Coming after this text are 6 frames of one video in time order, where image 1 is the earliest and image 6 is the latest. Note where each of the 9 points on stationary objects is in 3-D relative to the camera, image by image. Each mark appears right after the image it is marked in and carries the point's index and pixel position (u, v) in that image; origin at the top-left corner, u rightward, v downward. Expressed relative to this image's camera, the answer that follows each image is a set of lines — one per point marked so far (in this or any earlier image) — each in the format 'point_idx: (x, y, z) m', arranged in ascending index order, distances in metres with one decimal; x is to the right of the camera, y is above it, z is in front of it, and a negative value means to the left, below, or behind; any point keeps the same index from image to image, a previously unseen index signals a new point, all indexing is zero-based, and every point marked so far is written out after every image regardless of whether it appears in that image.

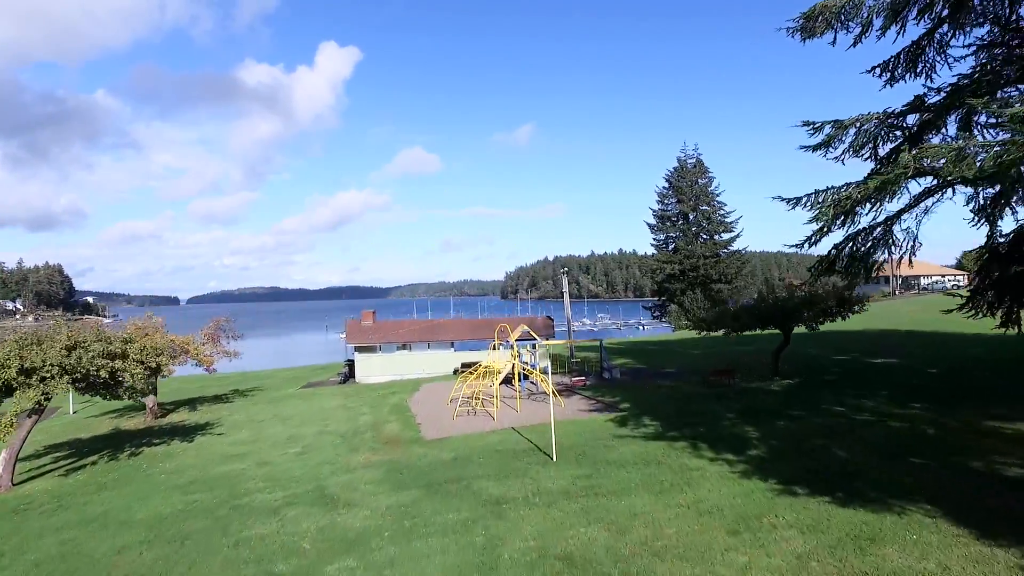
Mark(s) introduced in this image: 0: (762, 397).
0: (+7.4, -3.2, +17.6) m
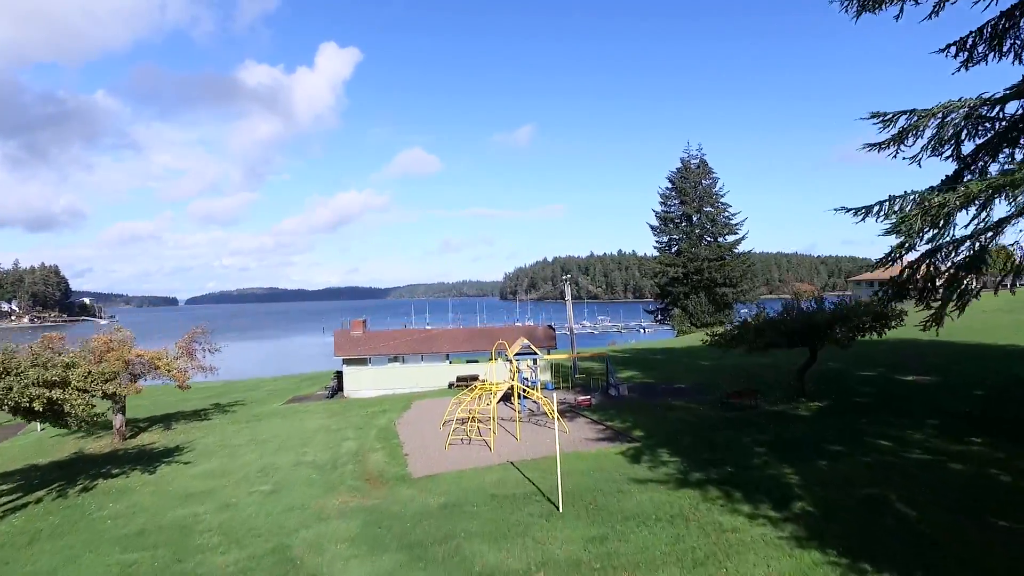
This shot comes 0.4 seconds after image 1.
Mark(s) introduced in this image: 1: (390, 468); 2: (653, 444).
0: (+7.4, -3.6, +15.7) m
1: (-3.1, -4.5, +14.8) m
2: (+3.5, -3.9, +14.8) m
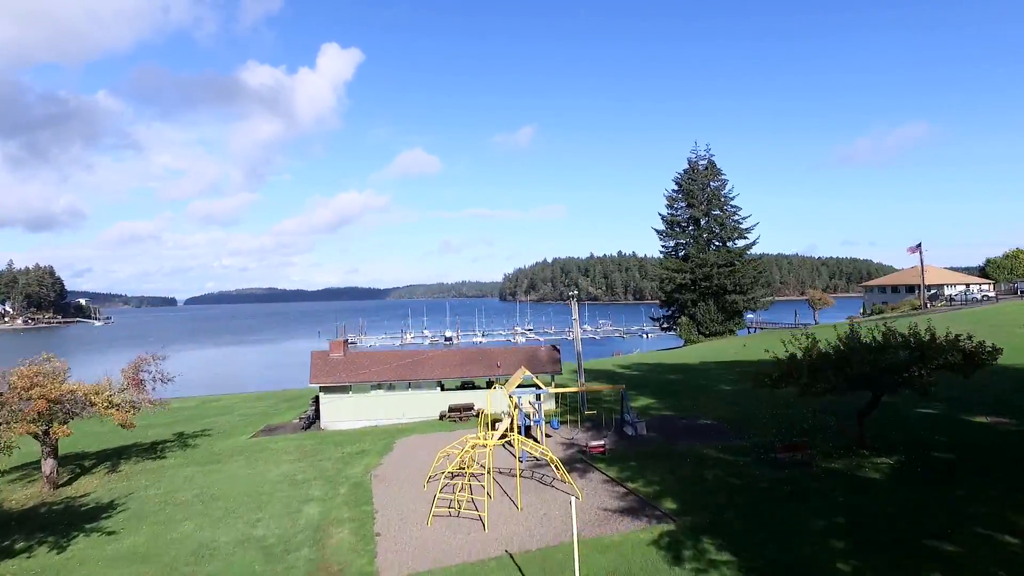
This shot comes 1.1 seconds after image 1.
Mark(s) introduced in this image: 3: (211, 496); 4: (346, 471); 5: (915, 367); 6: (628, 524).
0: (+7.4, -4.4, +12.4) m
1: (-3.1, -5.2, +11.4) m
2: (+3.5, -4.6, +11.4) m
3: (-8.6, -5.9, +16.8) m
4: (-5.1, -5.6, +18.0) m
5: (+9.4, -1.9, +13.8) m
6: (+2.4, -4.8, +12.1) m
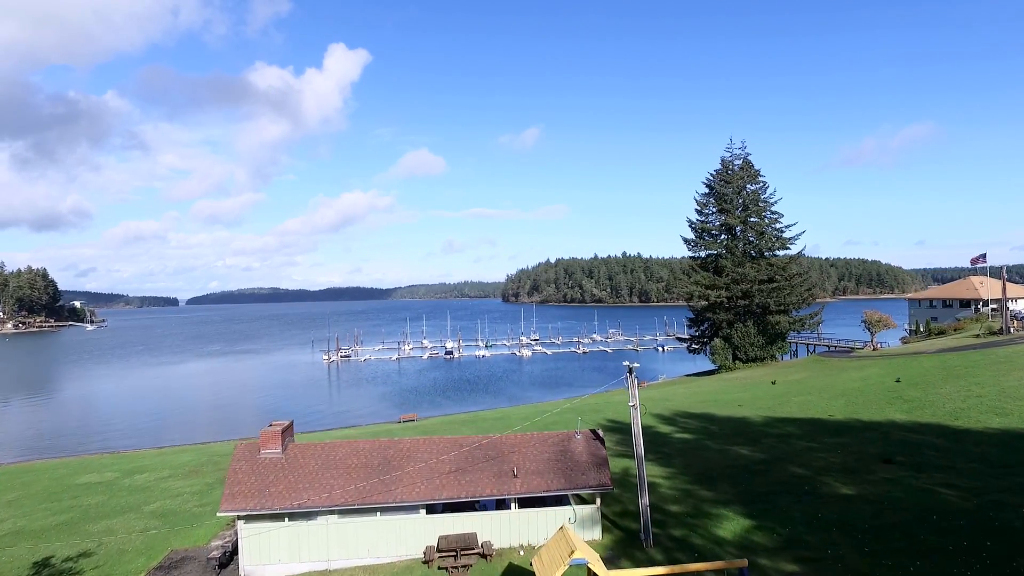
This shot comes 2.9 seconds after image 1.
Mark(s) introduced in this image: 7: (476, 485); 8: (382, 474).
0: (+8.0, -6.3, +3.4) m
1: (-2.4, -7.1, +2.5) m
2: (+4.1, -6.5, +2.5) m
3: (-7.9, -7.8, +7.9) m
4: (-4.4, -7.5, +9.1) m
5: (+10.0, -3.8, +4.8) m
6: (+3.0, -6.7, +3.1) m
7: (-1.0, -5.4, +16.5) m
8: (-3.8, -5.2, +16.9) m
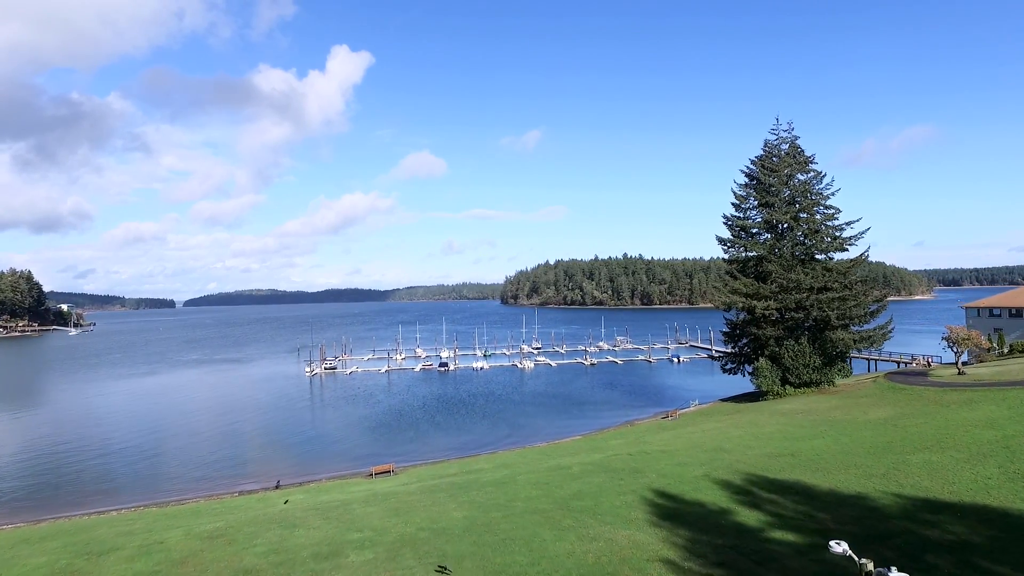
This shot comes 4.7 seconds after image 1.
0: (+8.4, -6.9, -7.0) m
1: (-2.1, -7.8, -7.9) m
2: (+4.5, -7.2, -8.0) m
3: (-7.5, -8.5, -2.5) m
4: (-4.0, -8.2, -1.4) m
5: (+10.4, -4.4, -5.6) m
6: (+3.4, -7.4, -7.3) m
7: (-0.7, -6.1, +6.0) m
8: (-3.4, -5.9, +6.5) m
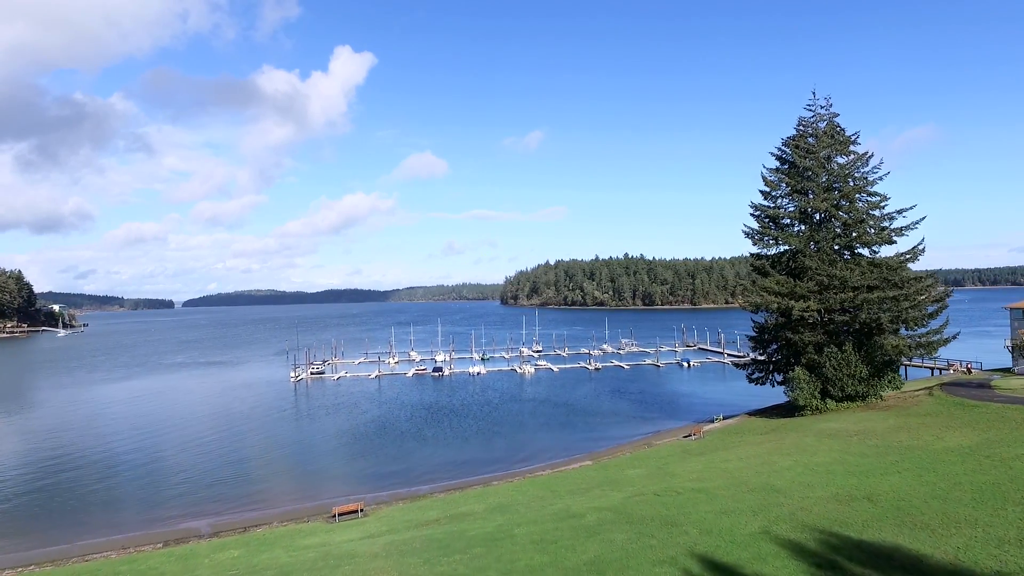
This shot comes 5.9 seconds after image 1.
0: (+8.2, -6.7, -13.8) m
1: (-2.2, -7.6, -14.7) m
2: (+4.4, -7.0, -14.8) m
3: (-7.7, -8.3, -9.3) m
4: (-4.2, -8.0, -8.2) m
5: (+10.2, -4.2, -12.4) m
6: (+3.2, -7.2, -14.1) m
7: (-0.8, -6.0, -0.8) m
8: (-3.6, -5.7, -0.3) m
